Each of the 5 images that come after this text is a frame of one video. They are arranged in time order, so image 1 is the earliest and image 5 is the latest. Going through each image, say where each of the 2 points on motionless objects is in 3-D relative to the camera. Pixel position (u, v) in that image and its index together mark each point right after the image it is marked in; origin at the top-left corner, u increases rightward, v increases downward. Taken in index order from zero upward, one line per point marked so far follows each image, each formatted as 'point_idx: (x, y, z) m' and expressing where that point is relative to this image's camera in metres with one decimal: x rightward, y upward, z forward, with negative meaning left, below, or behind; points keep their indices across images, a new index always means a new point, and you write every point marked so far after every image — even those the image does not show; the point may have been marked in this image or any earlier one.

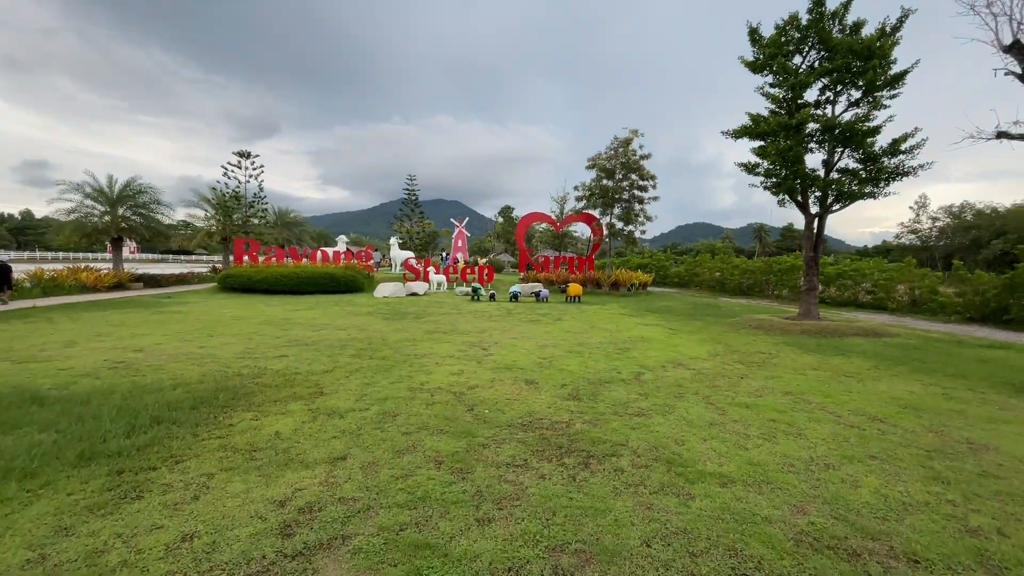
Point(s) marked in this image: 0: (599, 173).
0: (+3.2, +4.3, +17.8) m
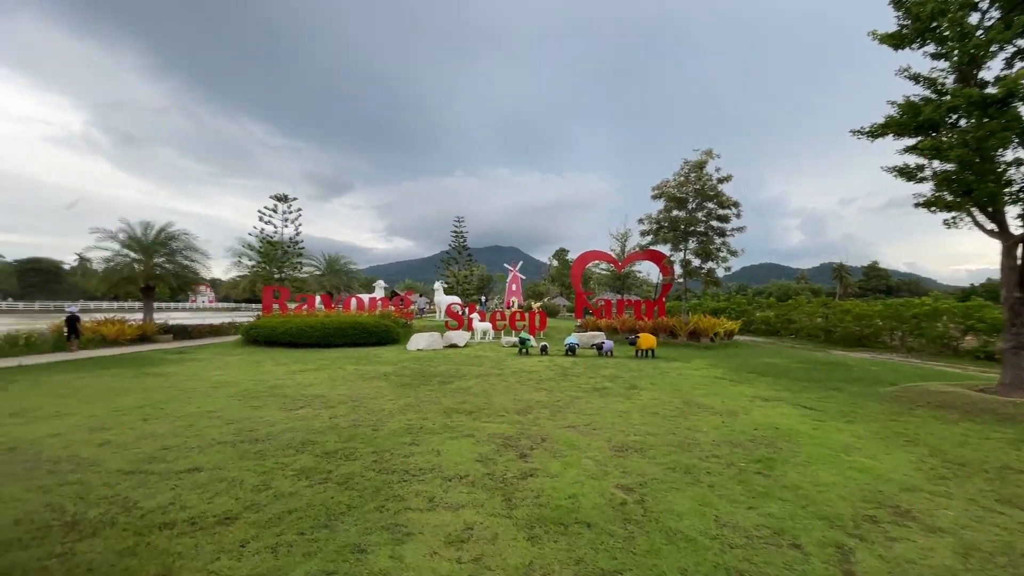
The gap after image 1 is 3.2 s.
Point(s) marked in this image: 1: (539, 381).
0: (+5.0, +2.7, +15.2) m
1: (+0.4, -1.5, +7.7) m
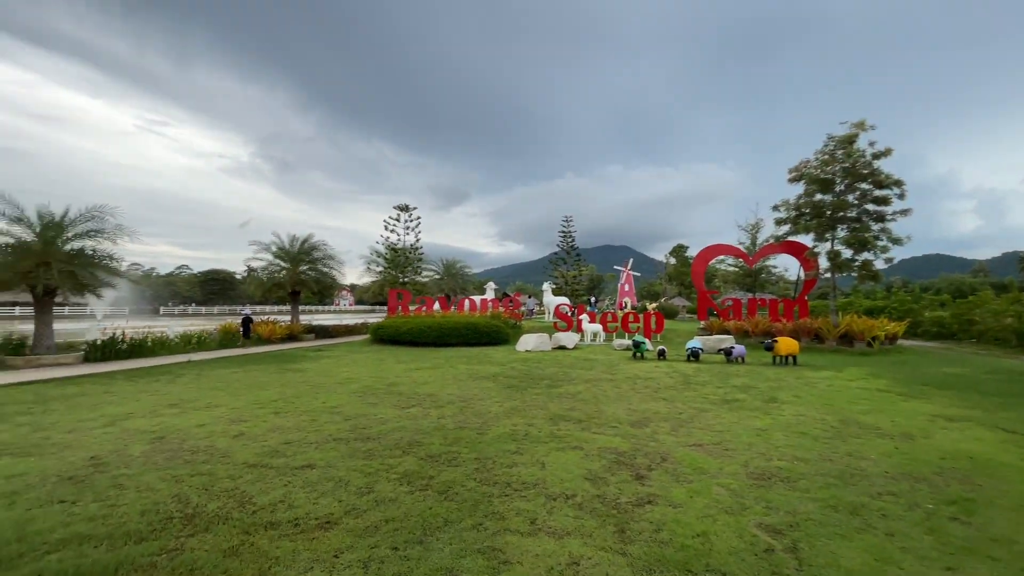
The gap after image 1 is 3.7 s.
0: (+8.3, +2.8, +13.3) m
1: (+2.1, -1.5, +7.0) m
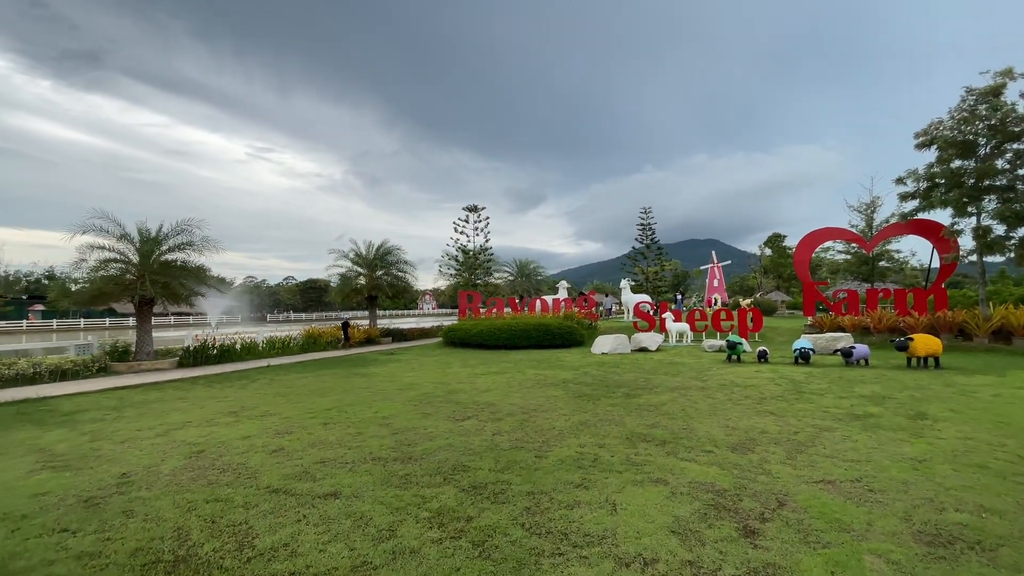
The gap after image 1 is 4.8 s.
0: (+10.0, +3.1, +11.0) m
1: (+3.1, -1.4, +5.8) m
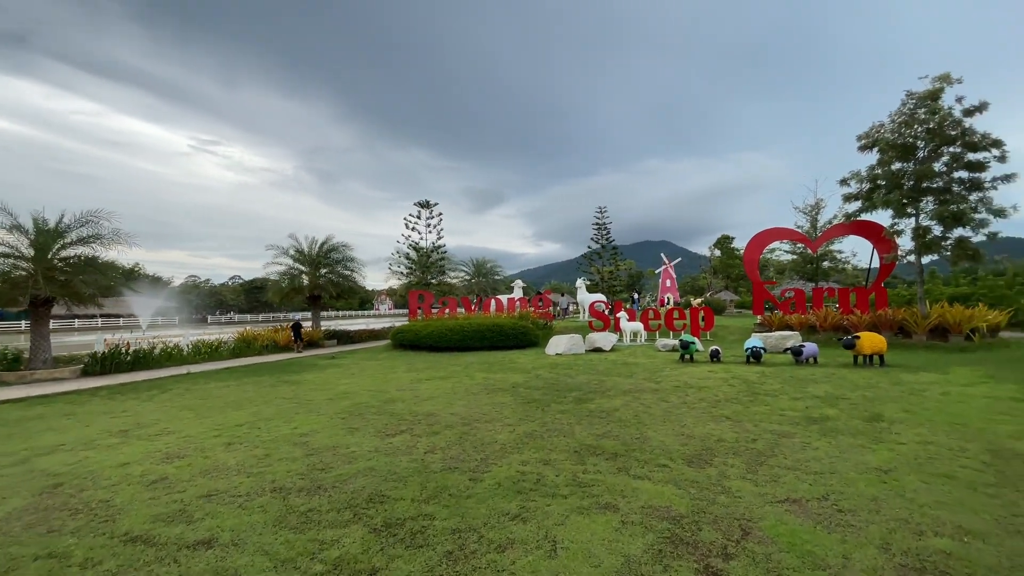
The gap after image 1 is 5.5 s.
0: (+8.8, +3.2, +11.3) m
1: (+2.4, -1.3, +5.6) m
